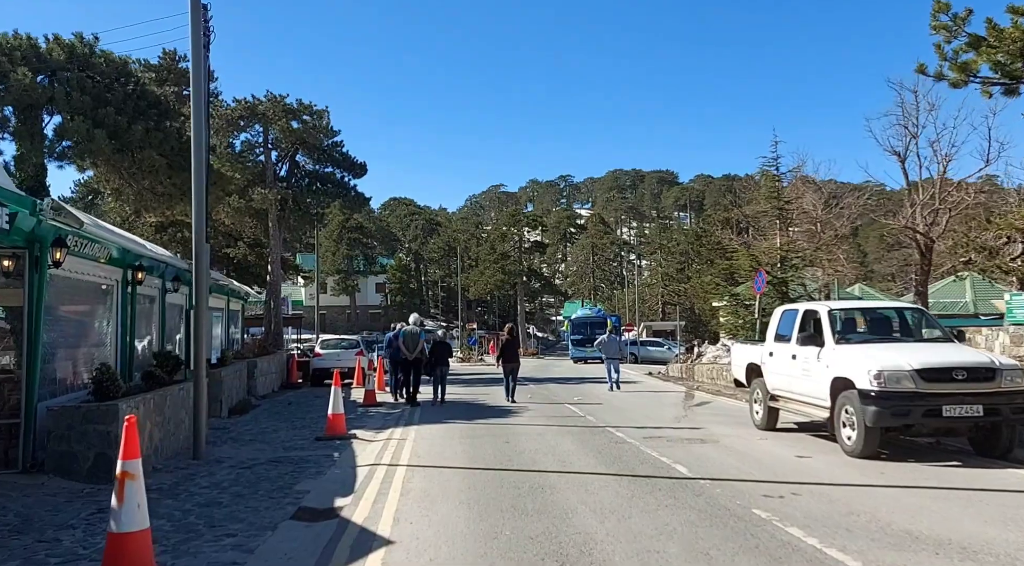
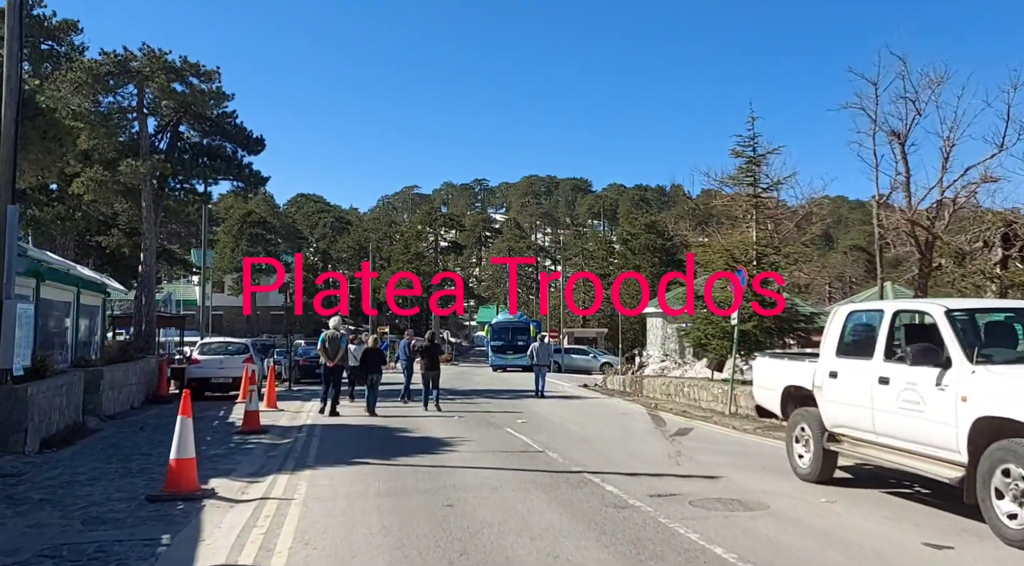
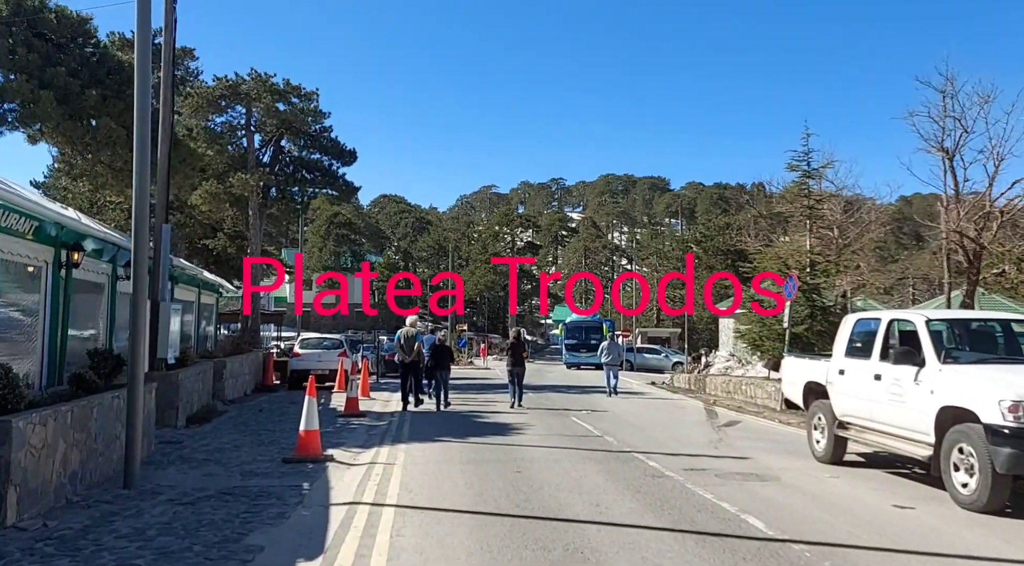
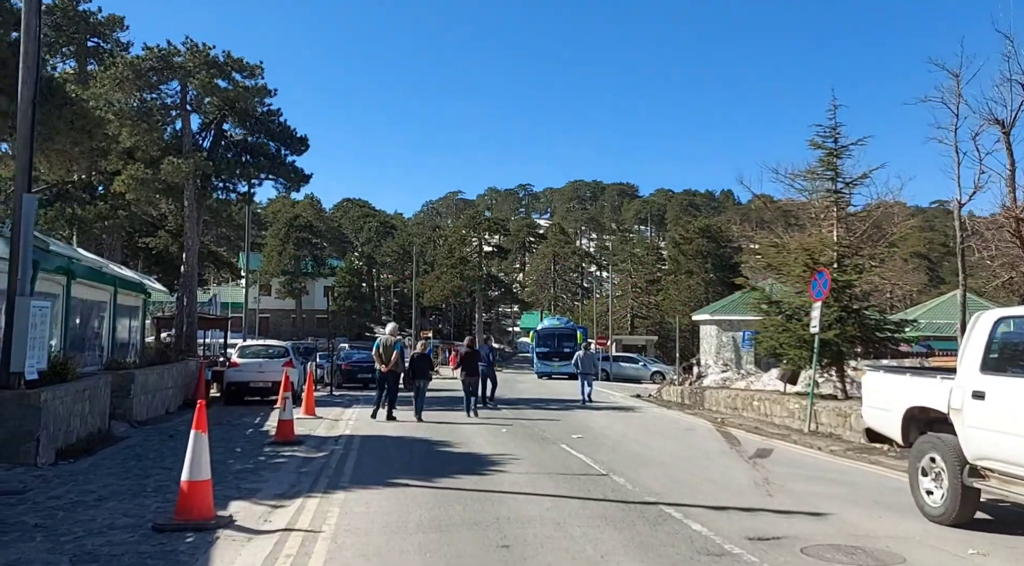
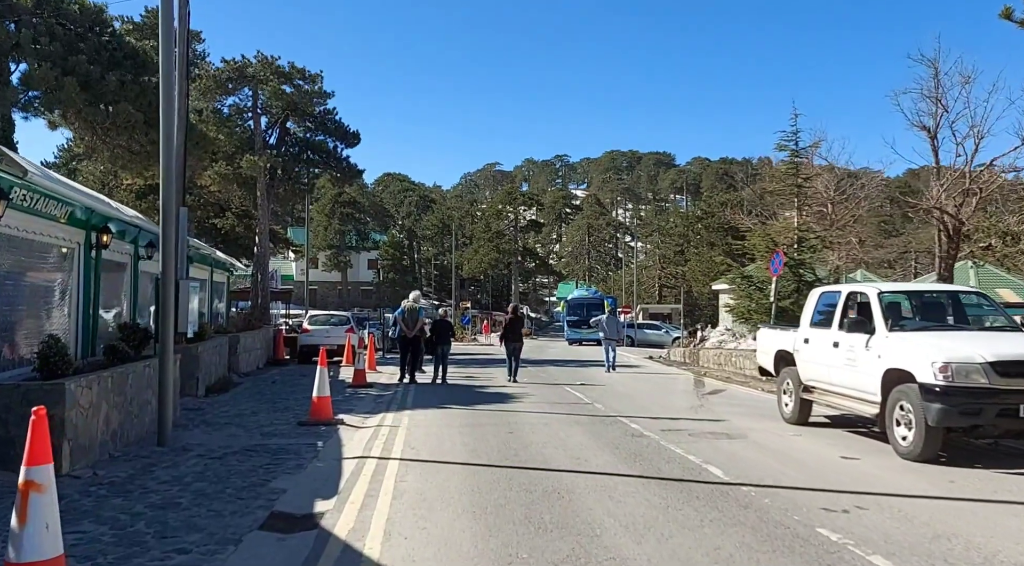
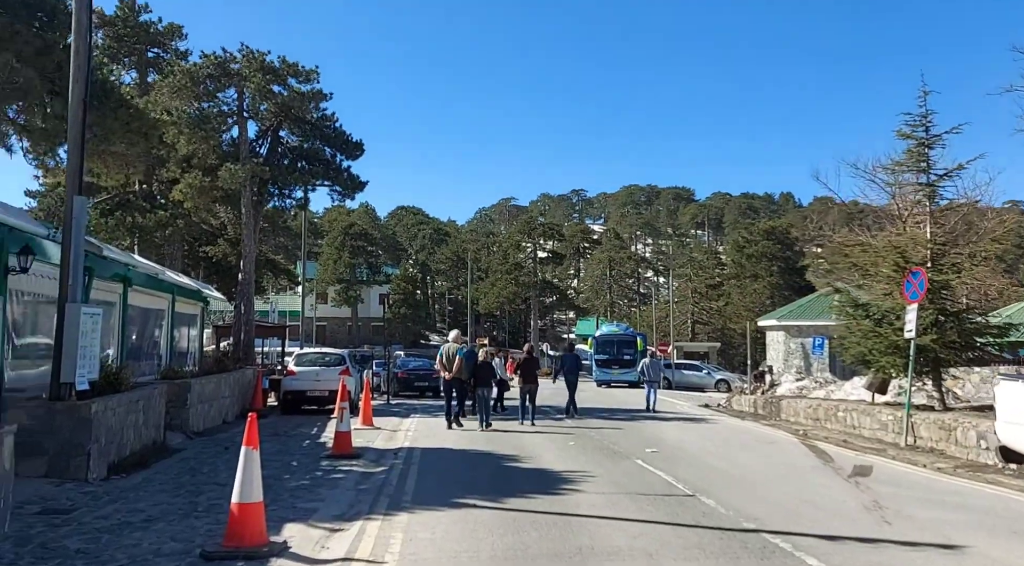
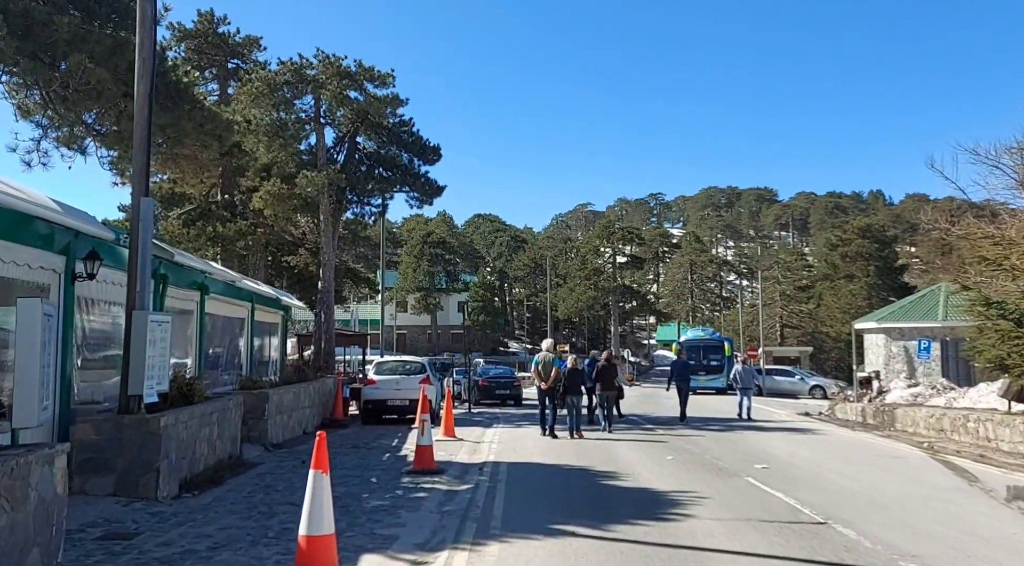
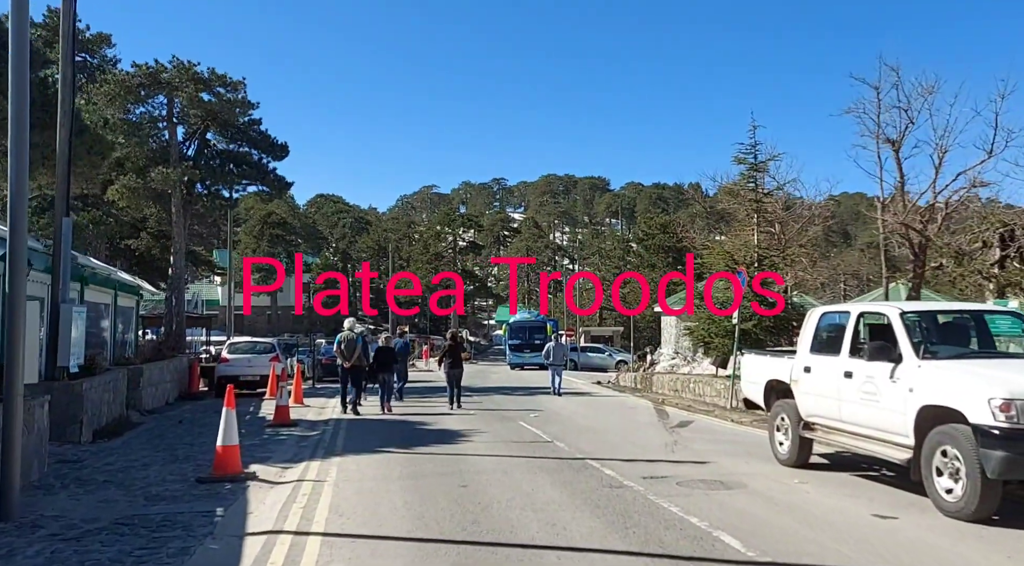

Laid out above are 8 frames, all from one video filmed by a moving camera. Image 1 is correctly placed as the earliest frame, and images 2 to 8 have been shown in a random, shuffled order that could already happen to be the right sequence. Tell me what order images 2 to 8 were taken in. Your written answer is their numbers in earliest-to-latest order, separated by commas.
5, 3, 8, 2, 4, 6, 7
